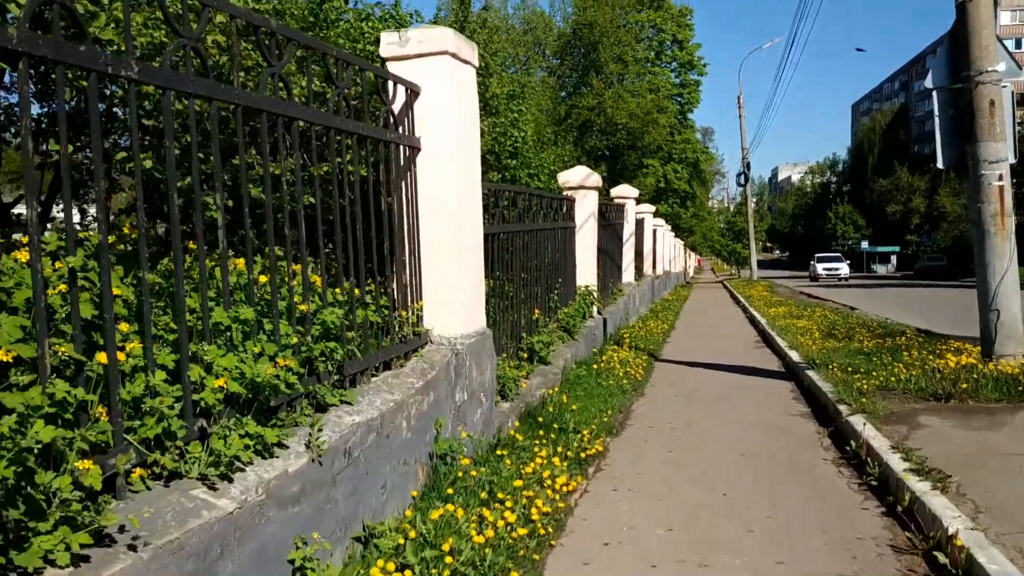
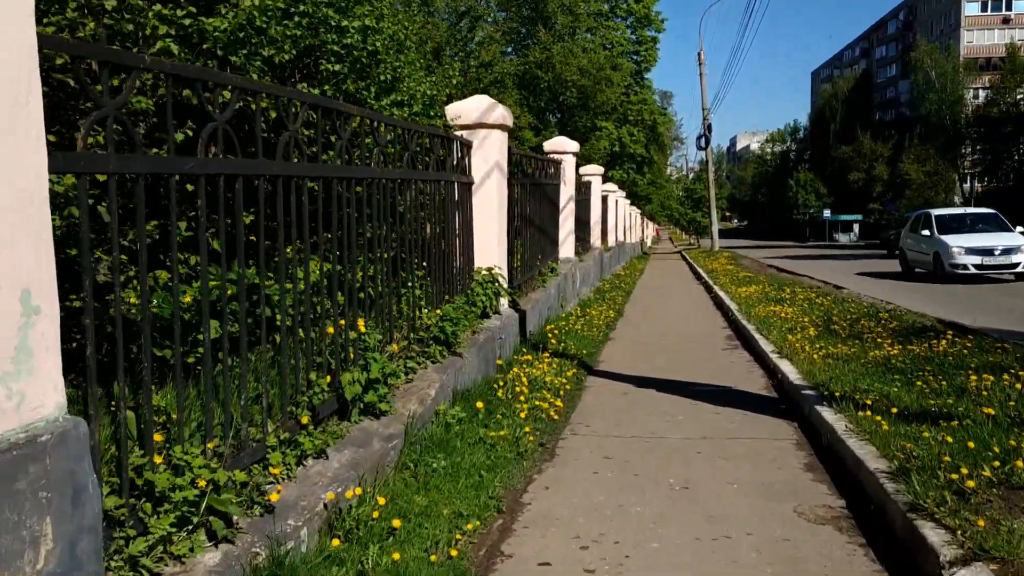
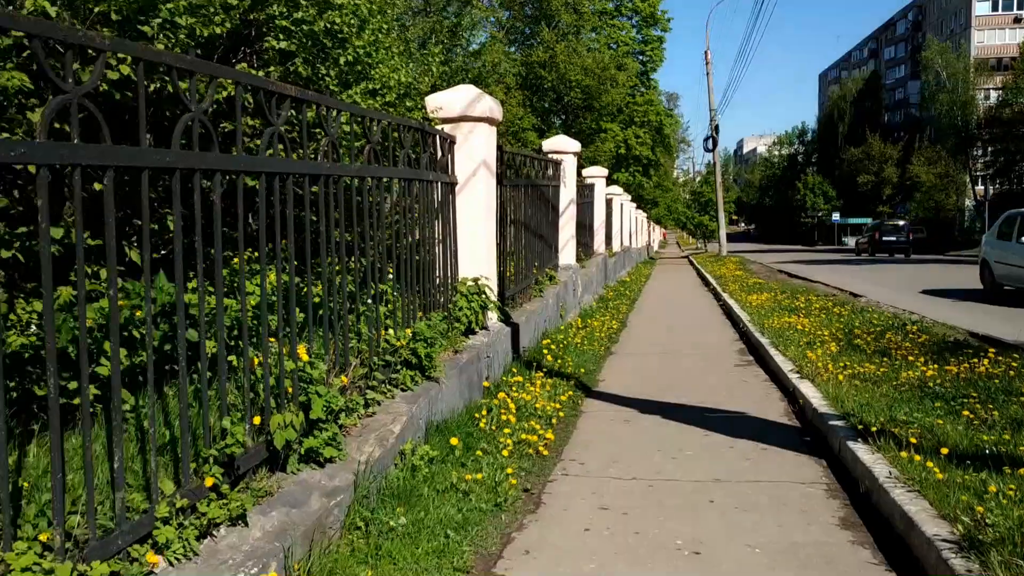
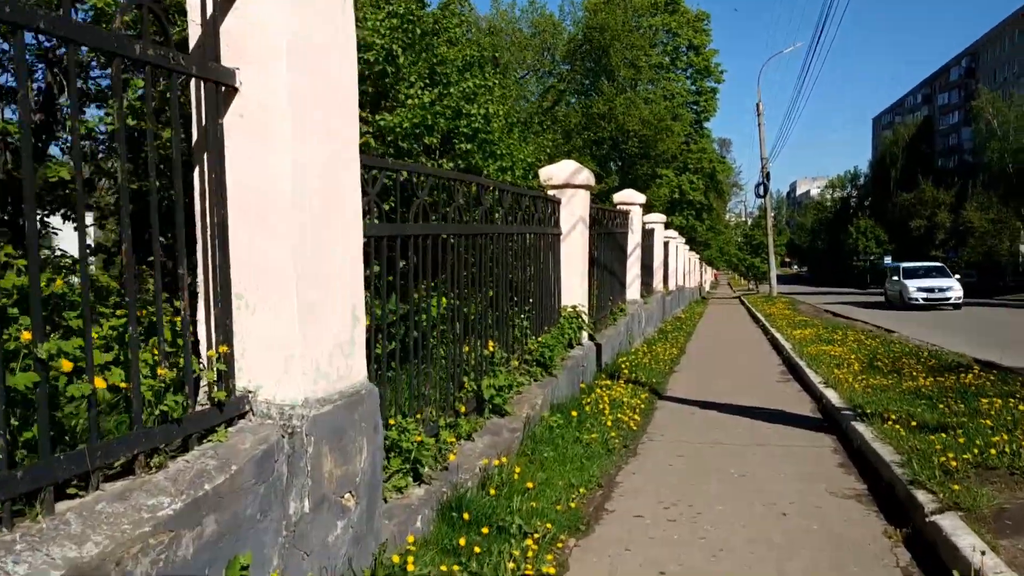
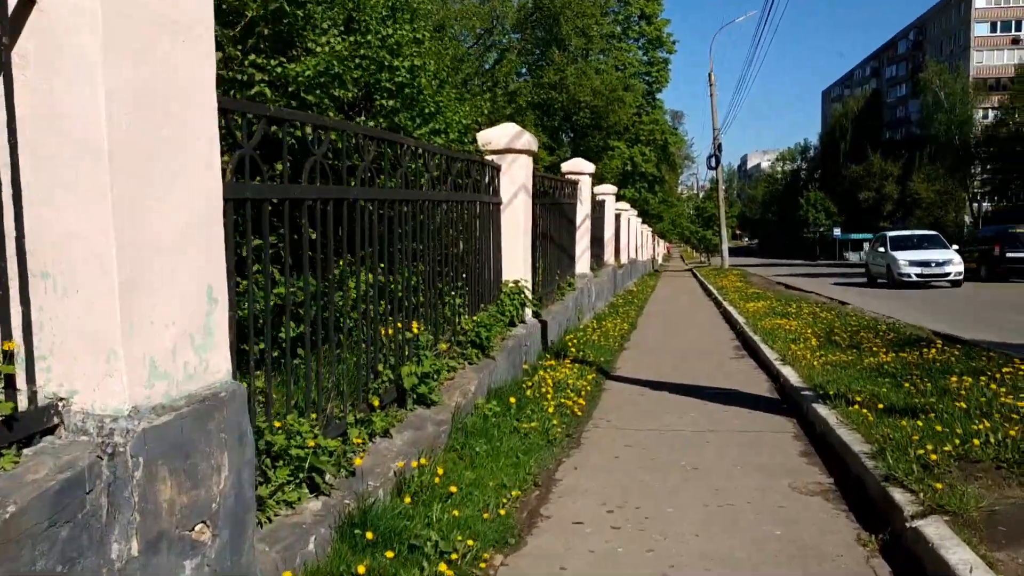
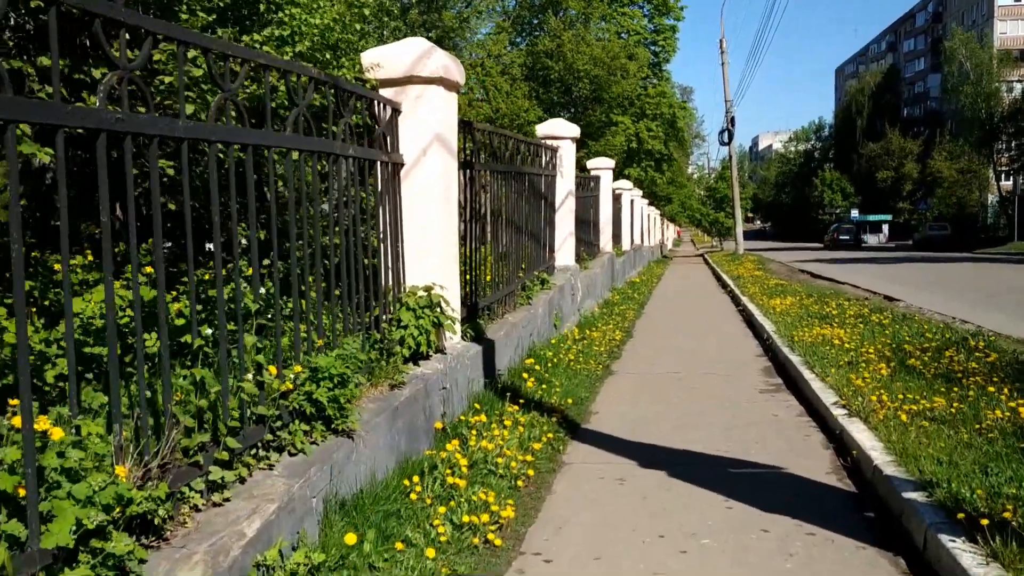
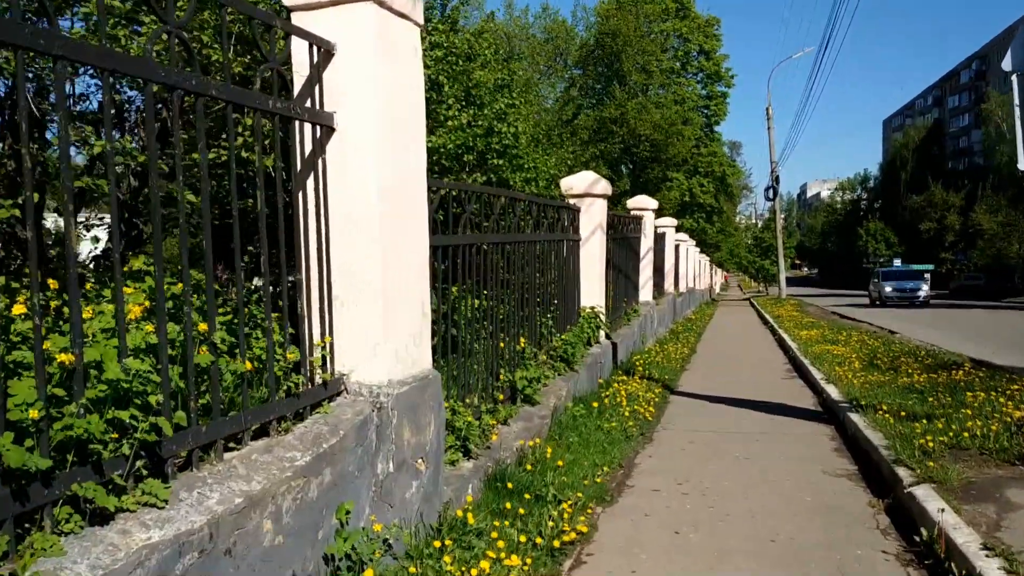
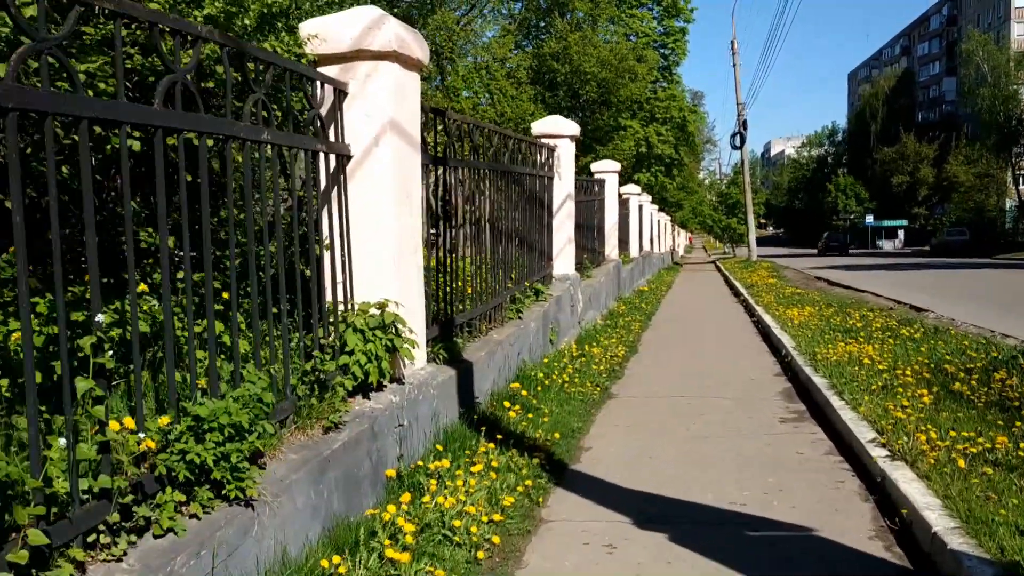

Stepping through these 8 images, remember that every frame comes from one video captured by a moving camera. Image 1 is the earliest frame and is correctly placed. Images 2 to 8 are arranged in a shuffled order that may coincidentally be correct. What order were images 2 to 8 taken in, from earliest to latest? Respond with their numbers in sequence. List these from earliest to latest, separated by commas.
7, 4, 5, 2, 3, 6, 8
